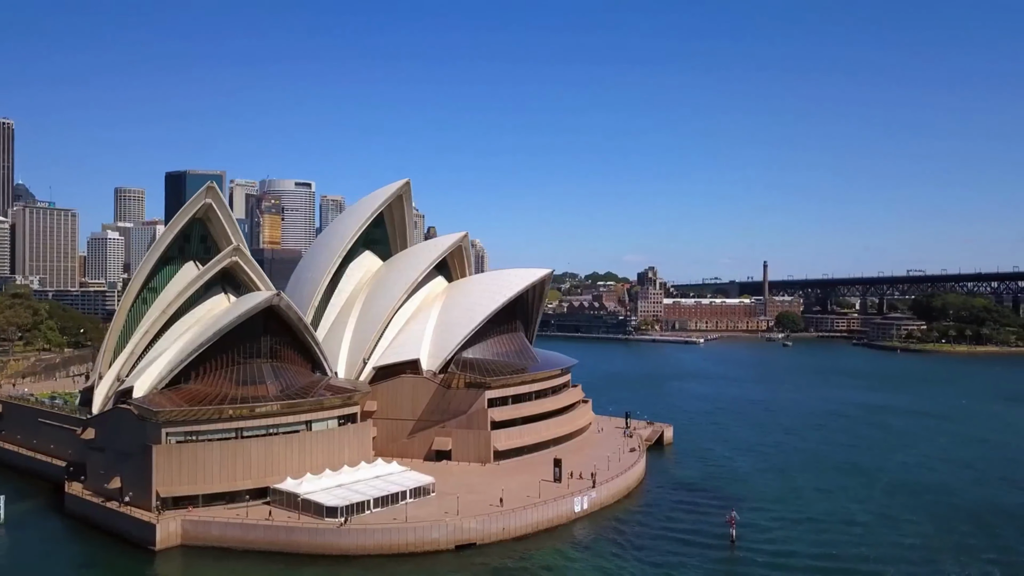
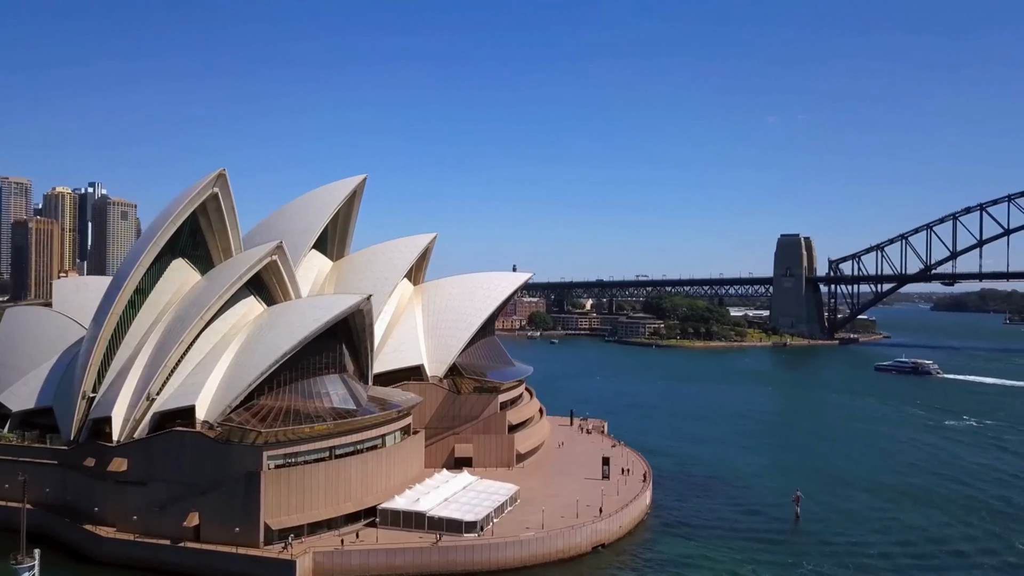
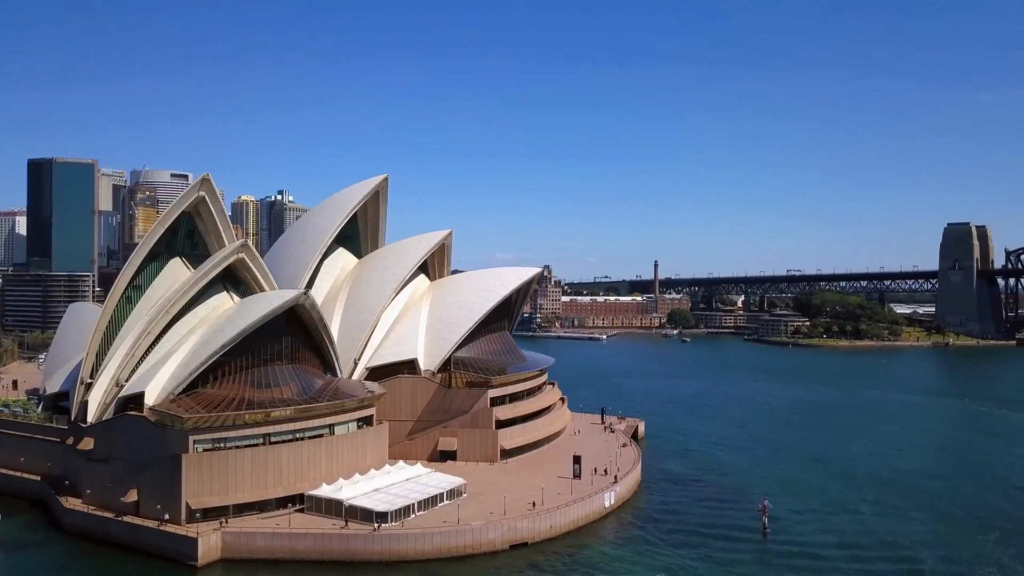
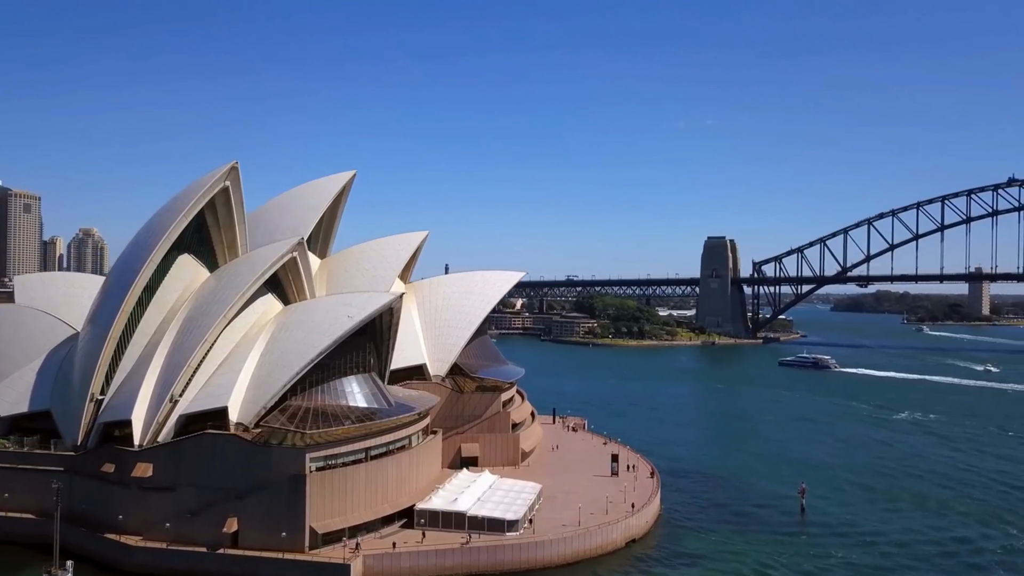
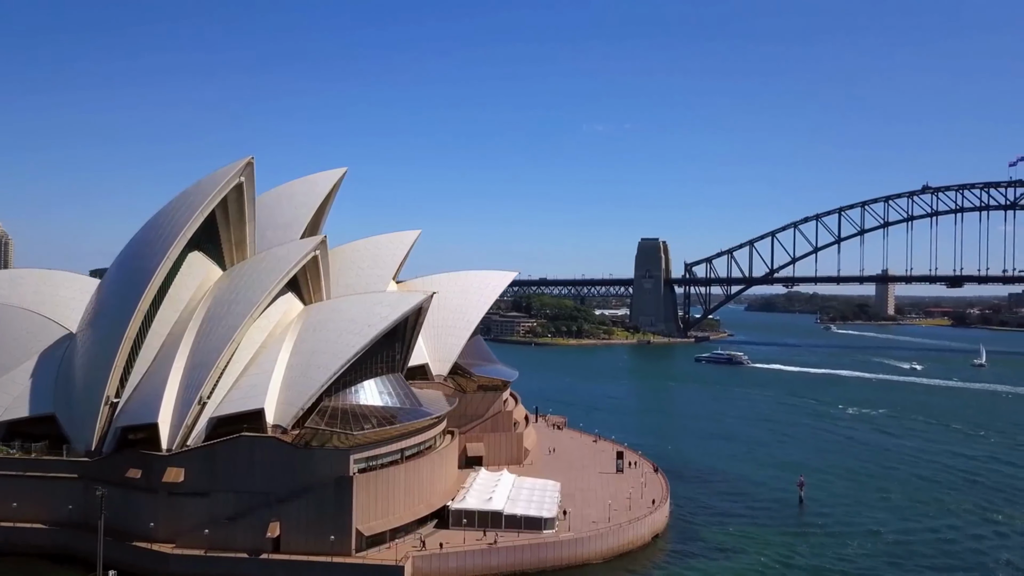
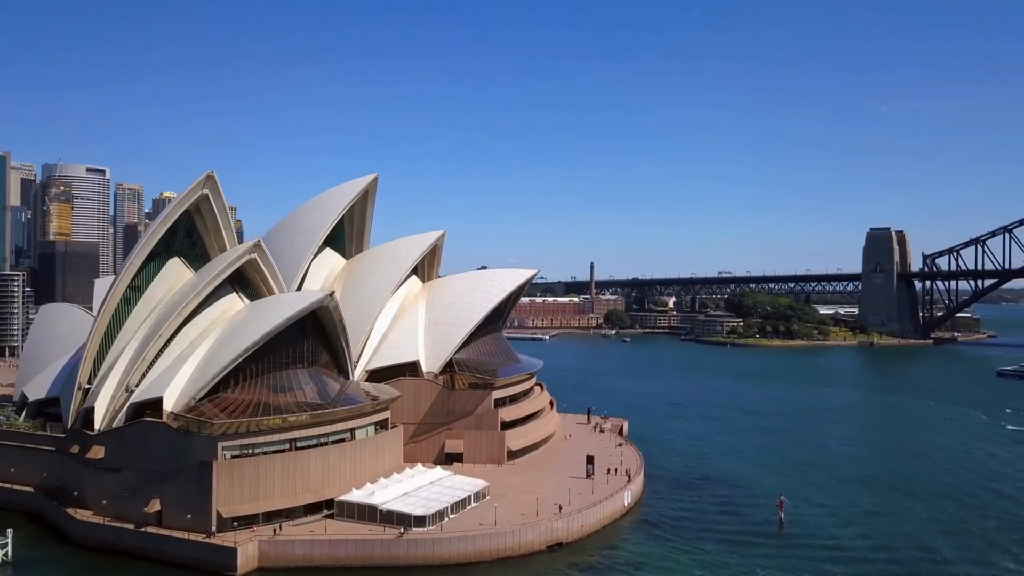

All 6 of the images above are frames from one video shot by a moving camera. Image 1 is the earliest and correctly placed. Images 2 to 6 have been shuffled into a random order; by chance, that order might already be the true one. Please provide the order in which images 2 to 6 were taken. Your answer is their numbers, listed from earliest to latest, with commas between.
3, 6, 2, 4, 5
